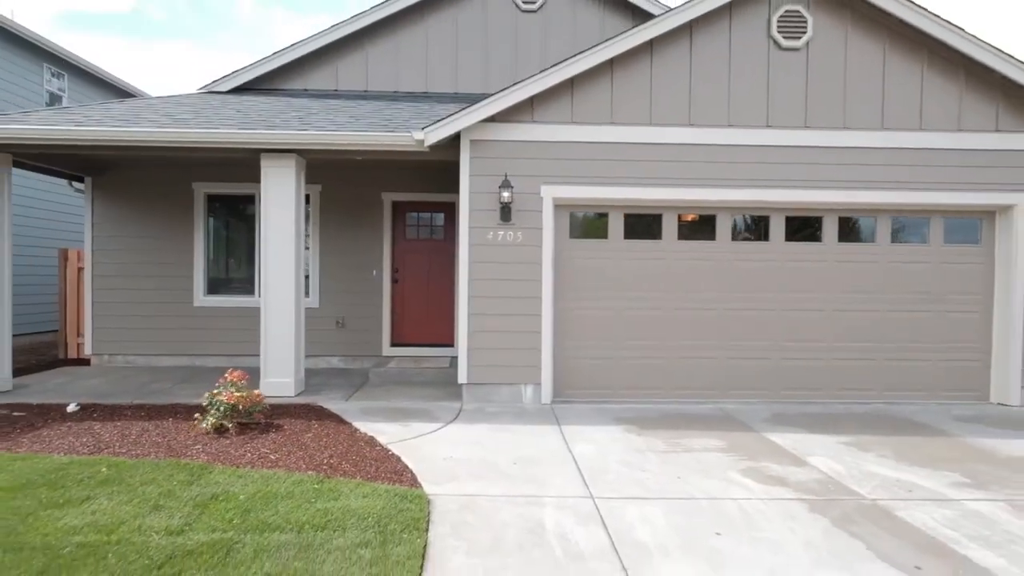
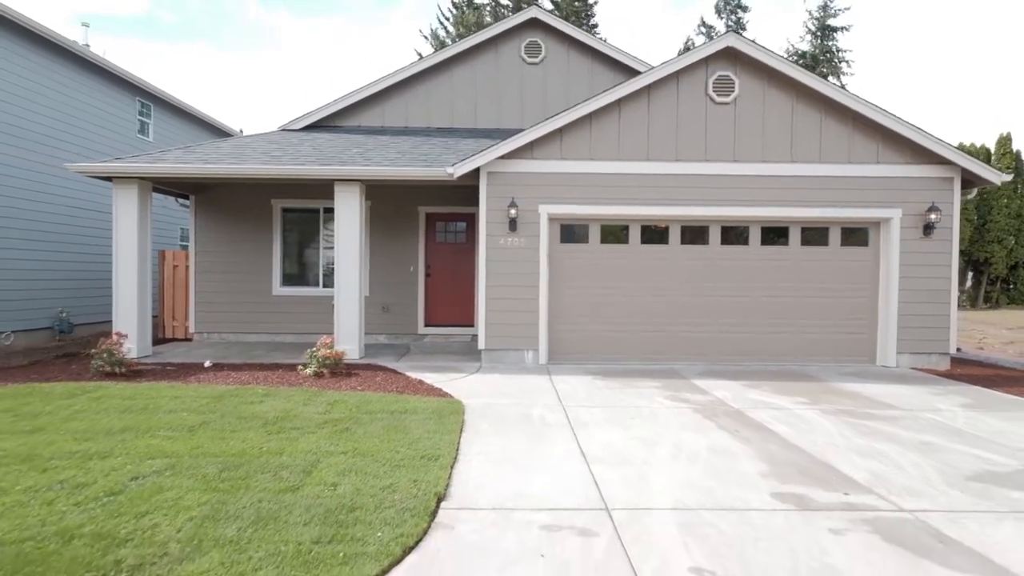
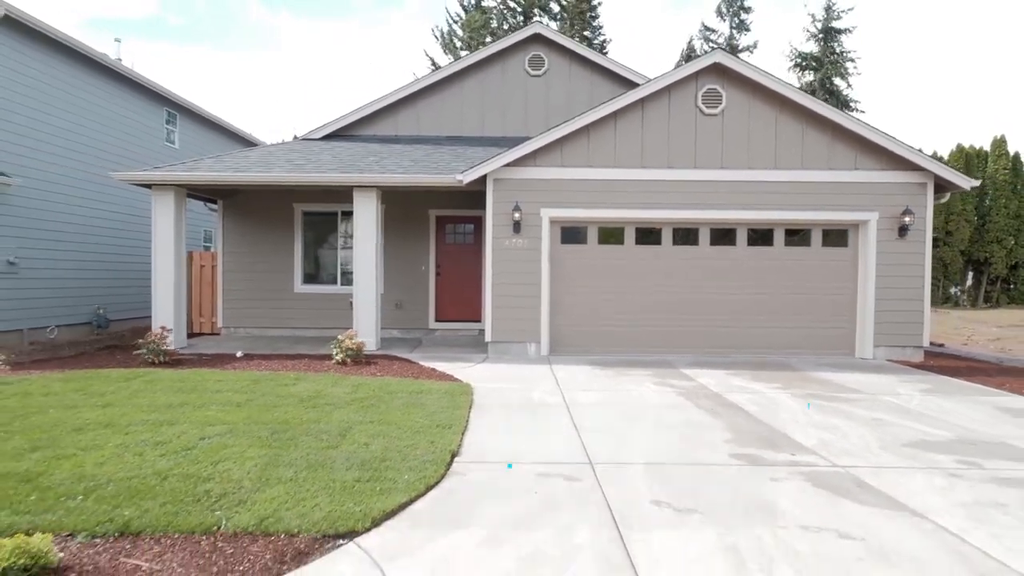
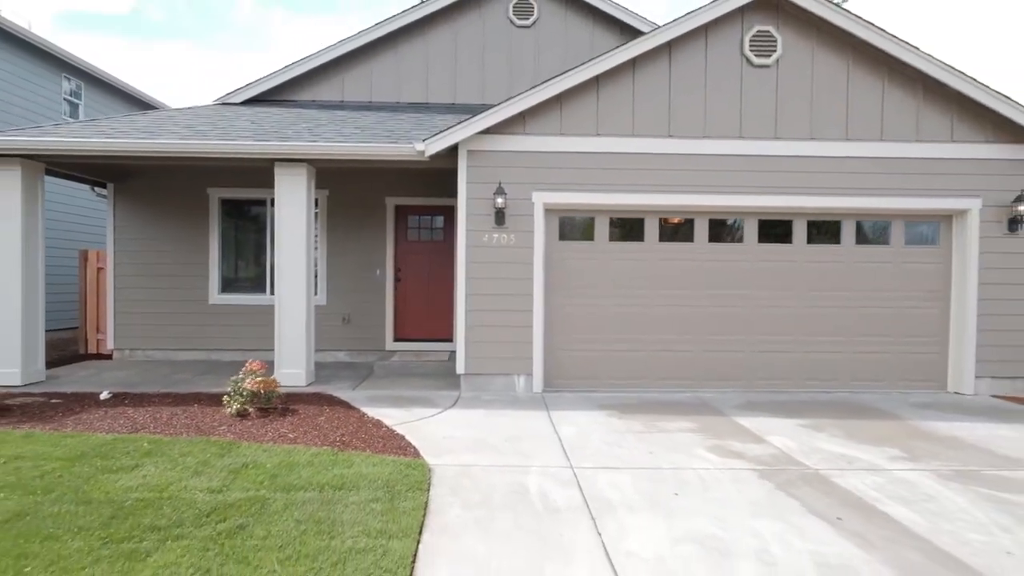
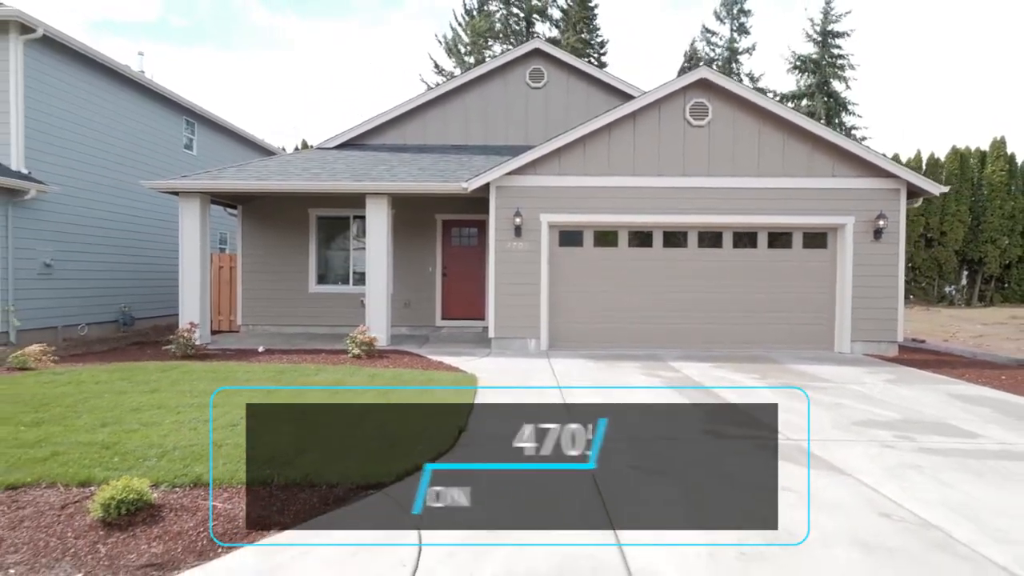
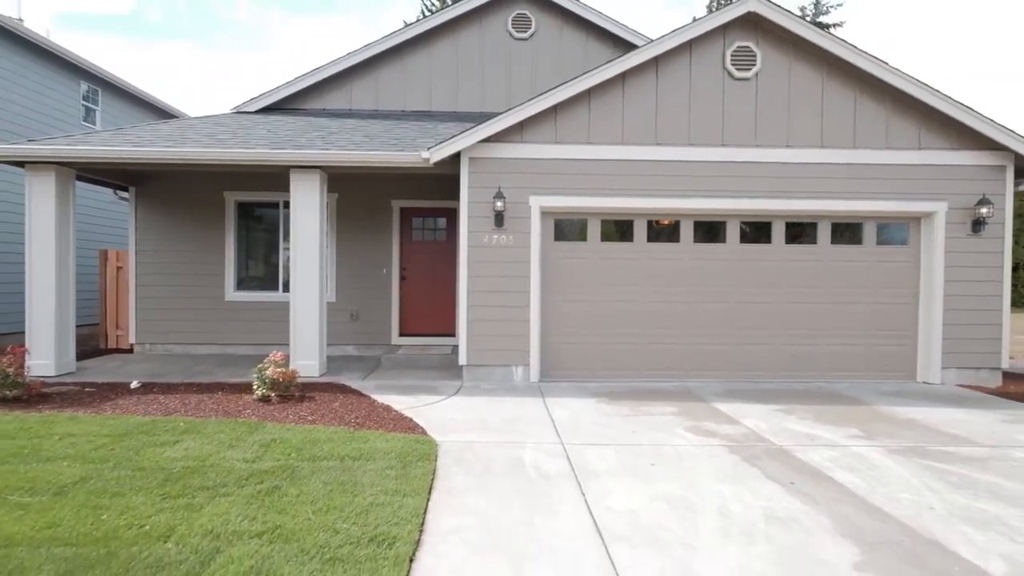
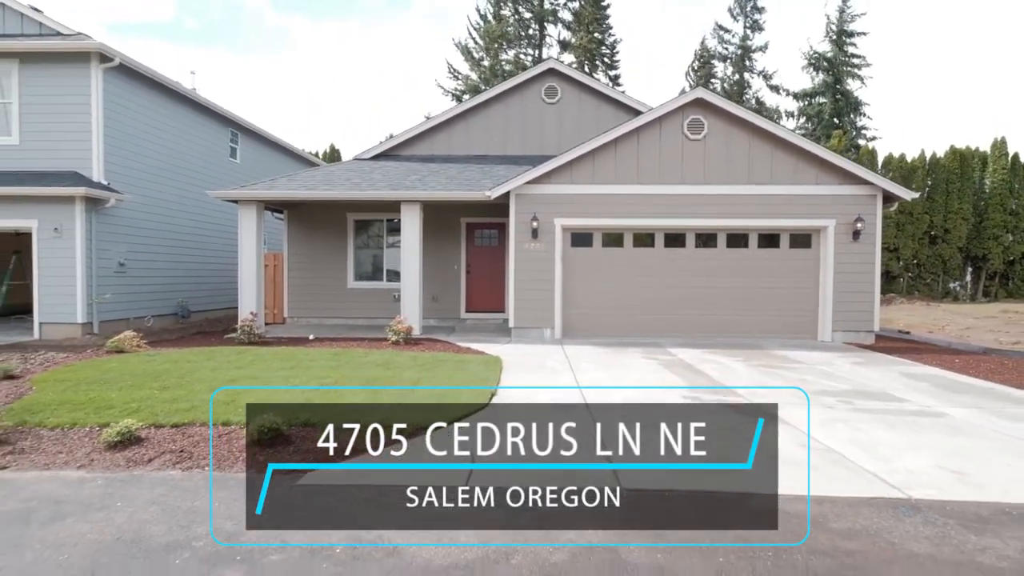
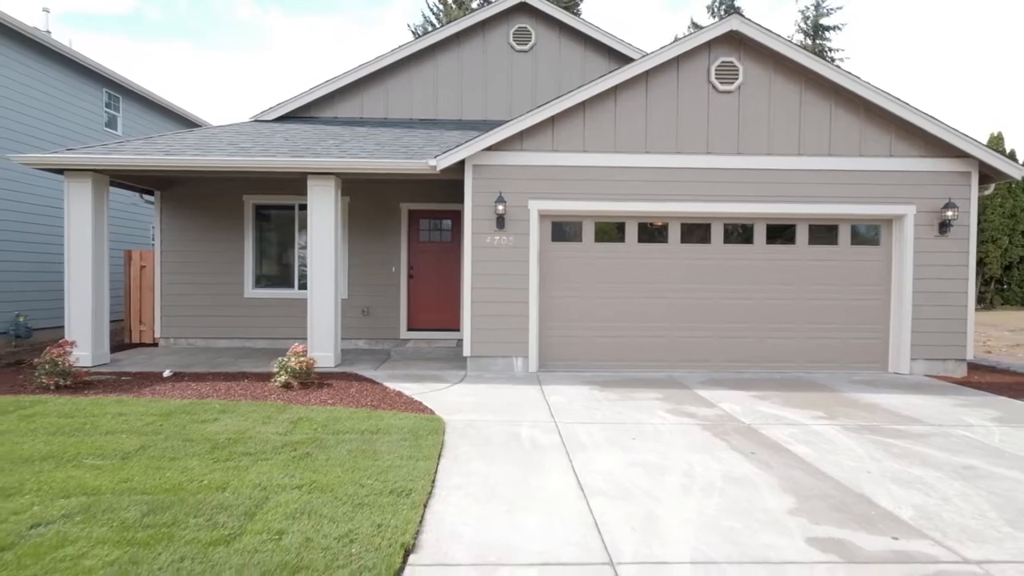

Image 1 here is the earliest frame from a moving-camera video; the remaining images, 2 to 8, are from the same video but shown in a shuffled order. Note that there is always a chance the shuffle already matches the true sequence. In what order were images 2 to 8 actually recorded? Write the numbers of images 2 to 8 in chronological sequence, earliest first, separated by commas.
4, 6, 8, 2, 3, 5, 7
